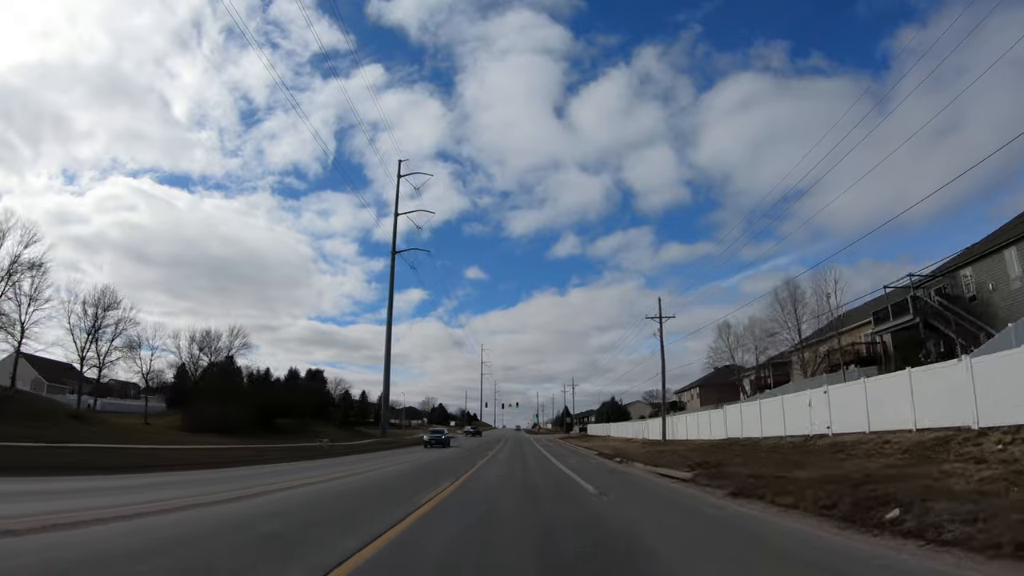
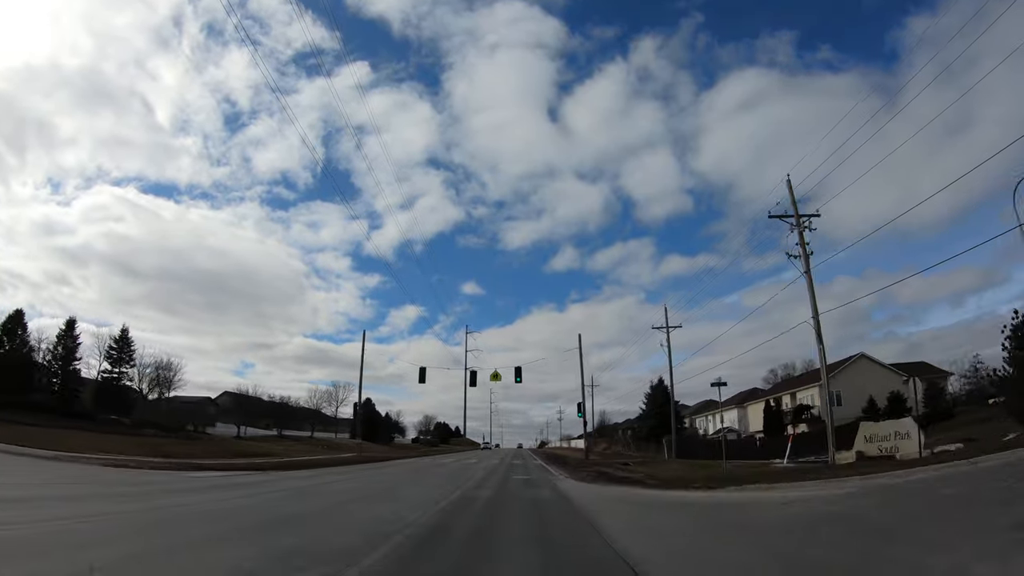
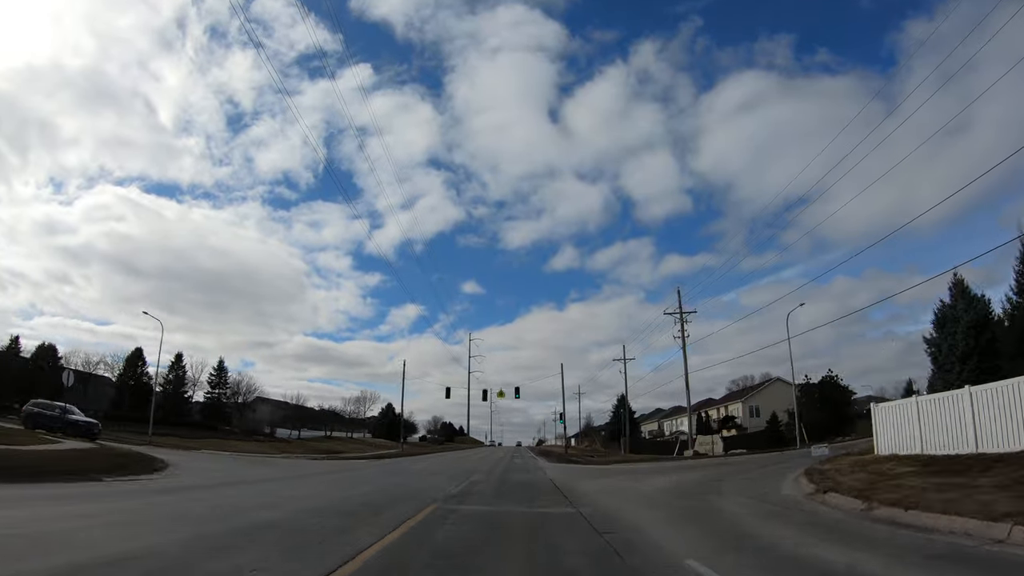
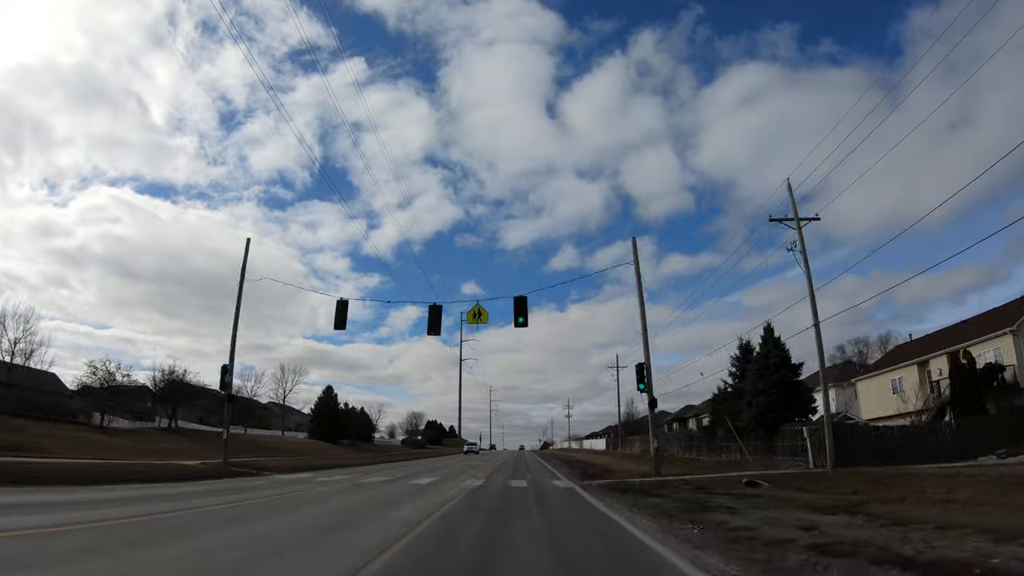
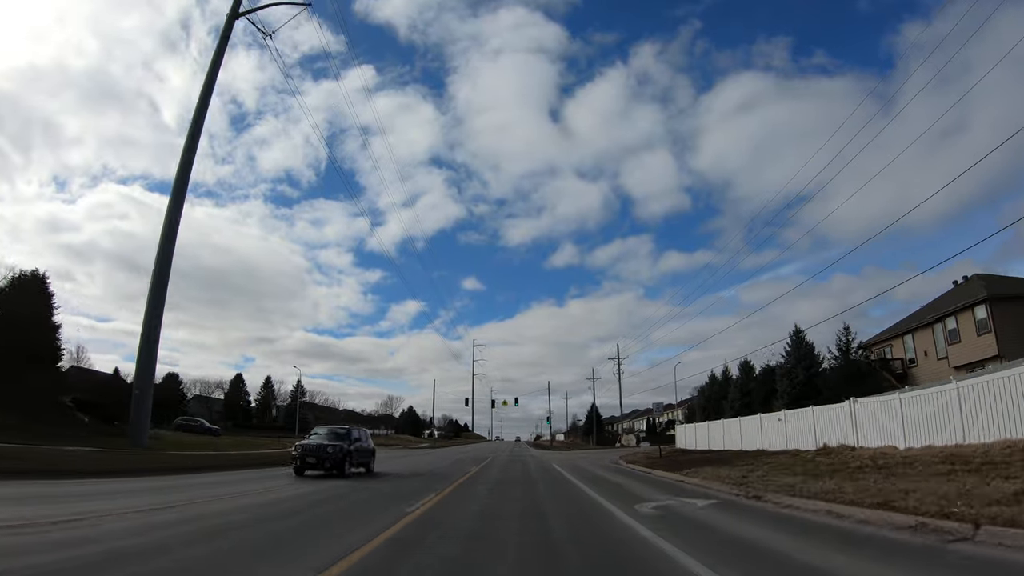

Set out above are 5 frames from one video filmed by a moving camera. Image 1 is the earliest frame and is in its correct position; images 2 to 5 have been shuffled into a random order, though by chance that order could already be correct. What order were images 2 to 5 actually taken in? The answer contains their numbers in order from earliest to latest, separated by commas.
5, 3, 2, 4
